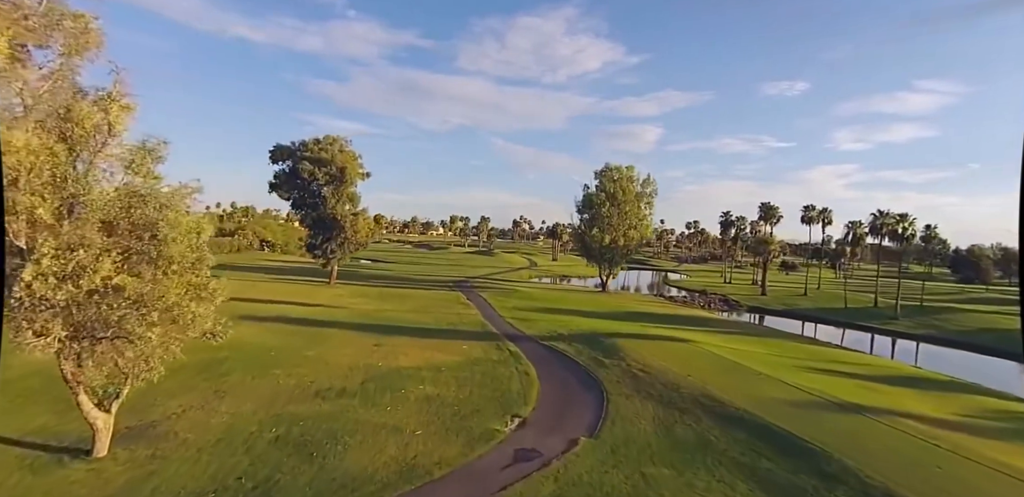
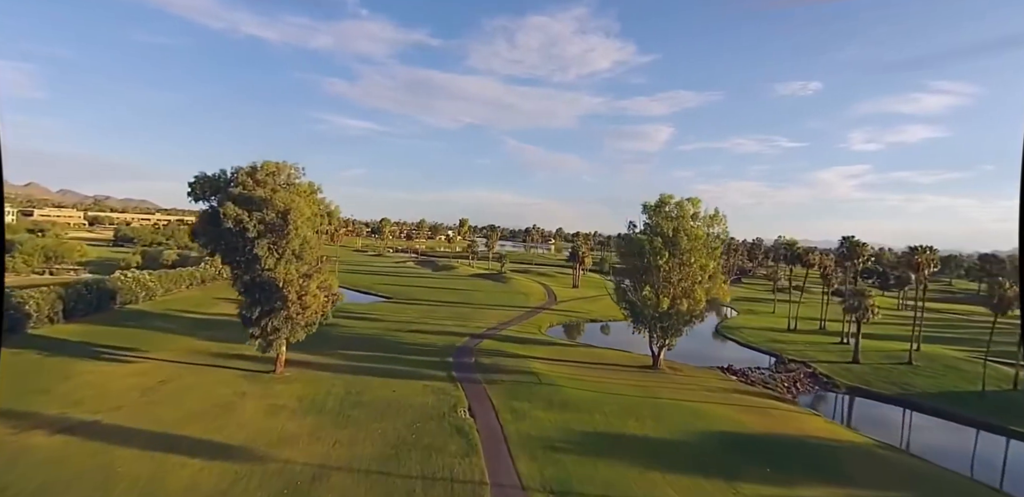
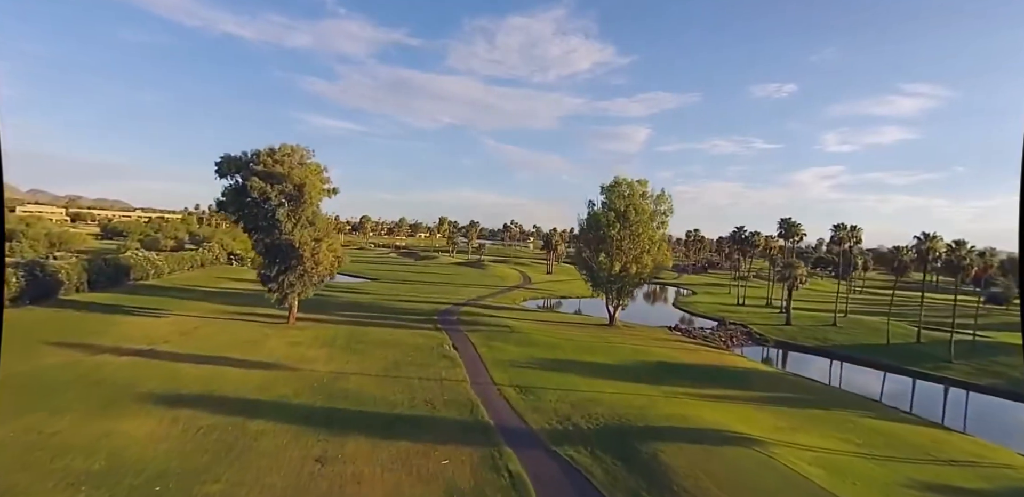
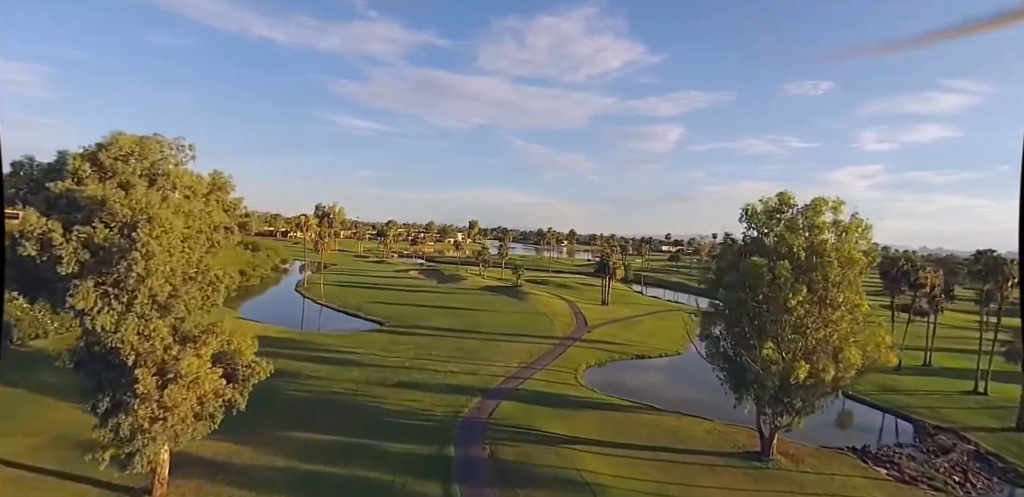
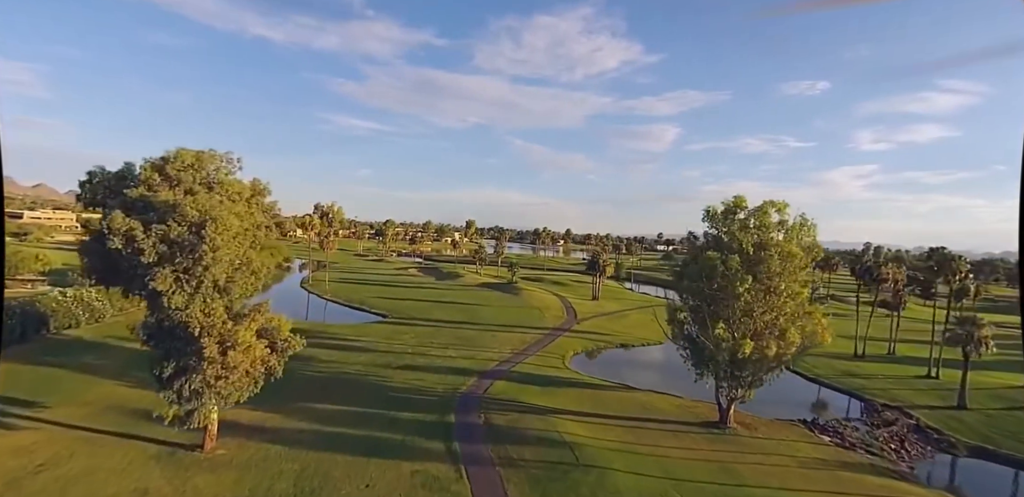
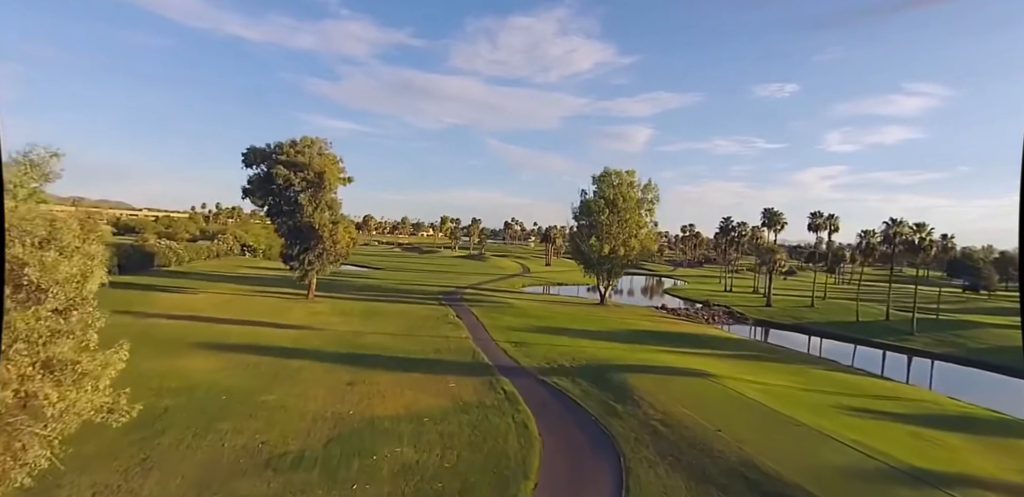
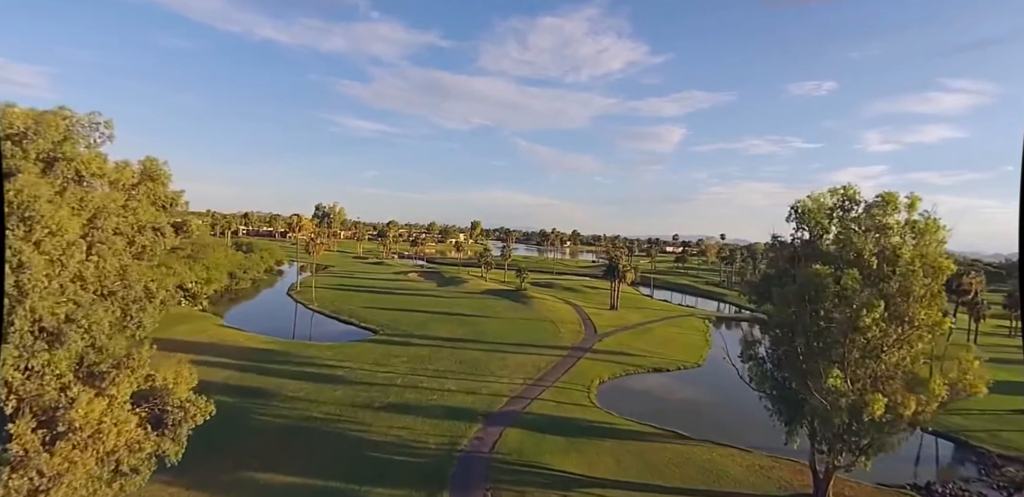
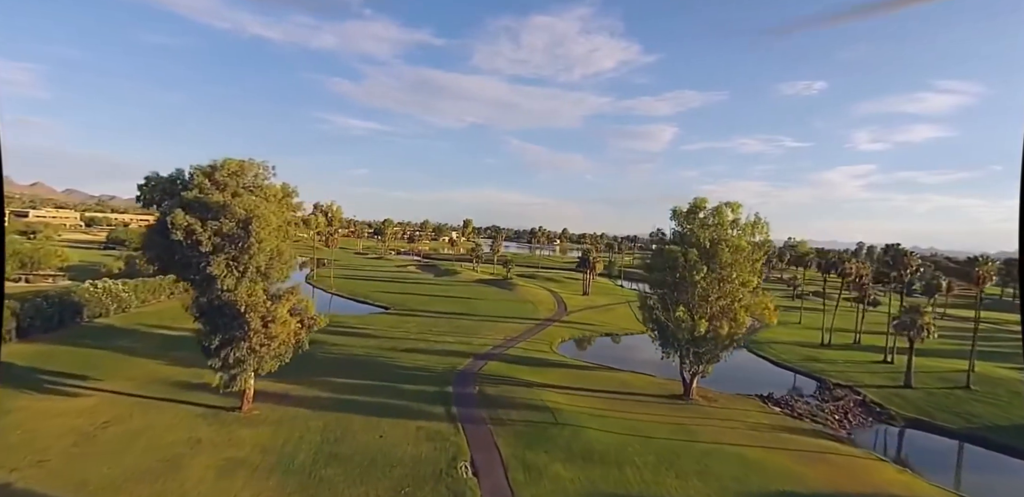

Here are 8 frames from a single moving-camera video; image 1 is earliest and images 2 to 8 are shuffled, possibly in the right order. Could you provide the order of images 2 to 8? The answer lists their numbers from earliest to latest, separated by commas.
6, 3, 2, 8, 5, 4, 7
